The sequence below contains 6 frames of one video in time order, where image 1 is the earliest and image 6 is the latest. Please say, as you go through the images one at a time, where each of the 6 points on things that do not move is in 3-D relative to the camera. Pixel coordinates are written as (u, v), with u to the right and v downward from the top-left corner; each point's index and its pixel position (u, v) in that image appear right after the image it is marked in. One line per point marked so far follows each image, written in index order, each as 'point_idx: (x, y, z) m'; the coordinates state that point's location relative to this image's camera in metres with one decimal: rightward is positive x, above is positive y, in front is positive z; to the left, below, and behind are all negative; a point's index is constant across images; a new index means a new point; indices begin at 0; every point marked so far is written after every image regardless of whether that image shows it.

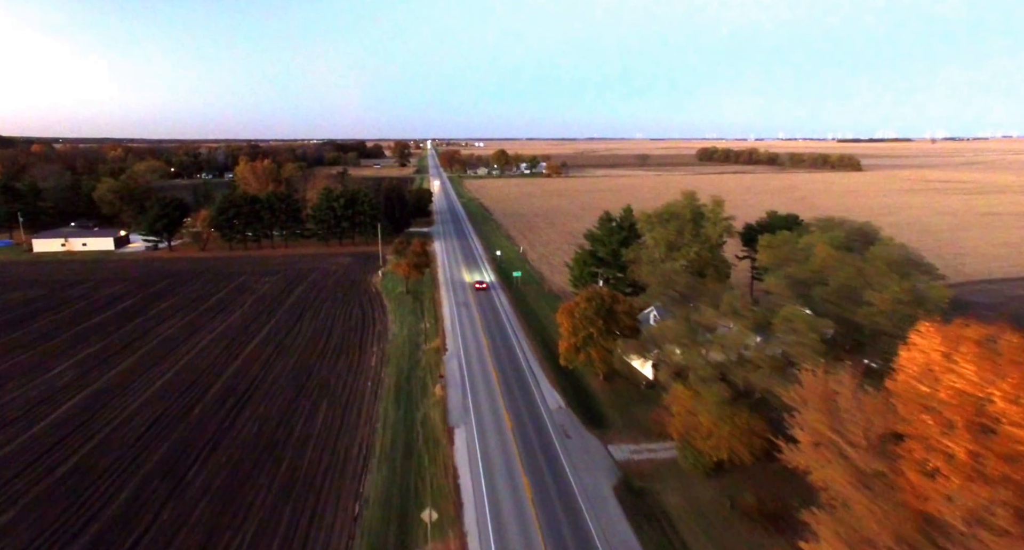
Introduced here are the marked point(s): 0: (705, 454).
0: (+6.0, -5.6, +15.4) m
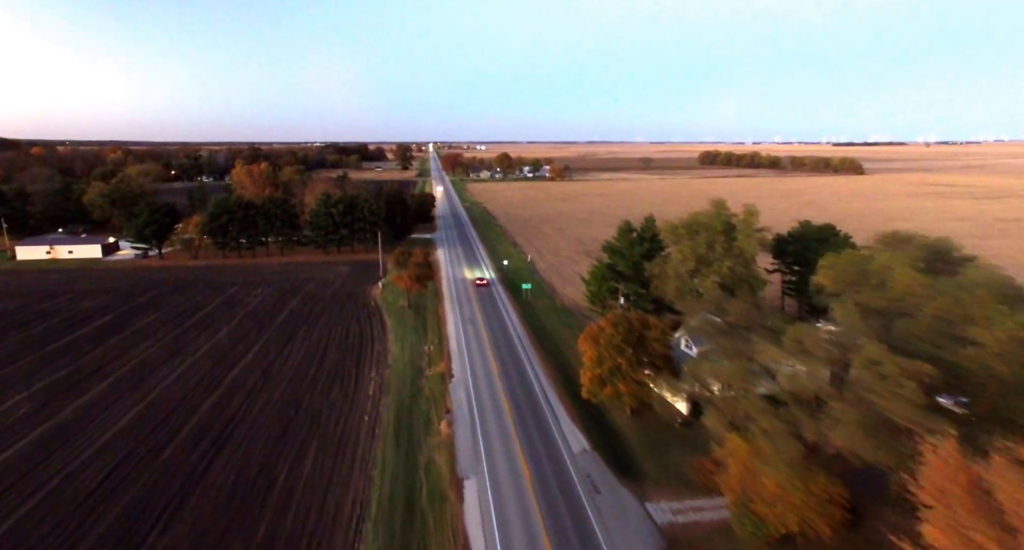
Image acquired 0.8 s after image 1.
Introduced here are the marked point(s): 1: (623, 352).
0: (+6.6, -6.4, +12.7) m
1: (+4.3, -3.0, +18.8) m
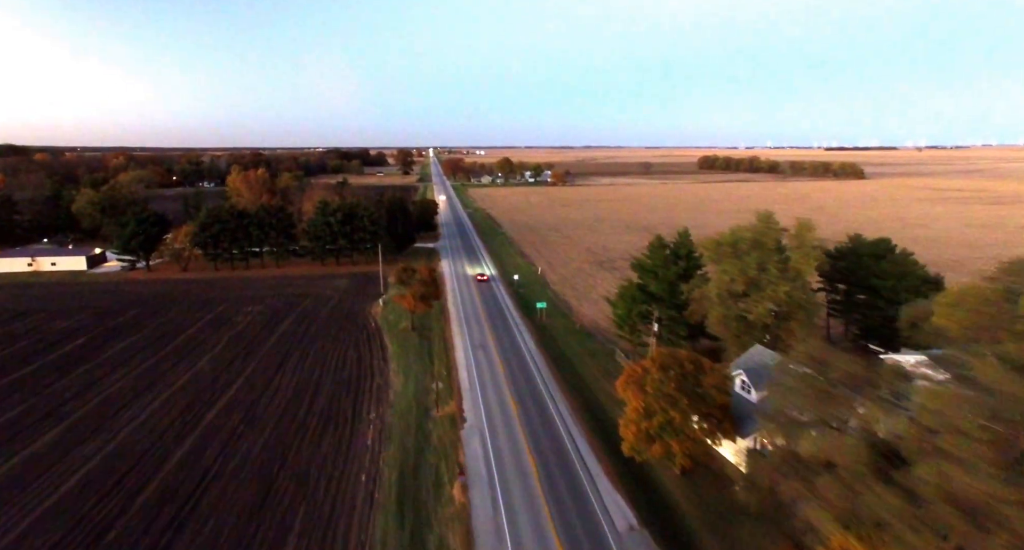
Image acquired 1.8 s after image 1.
0: (+7.5, -7.4, +9.4) m
1: (+5.2, -4.1, +15.6) m
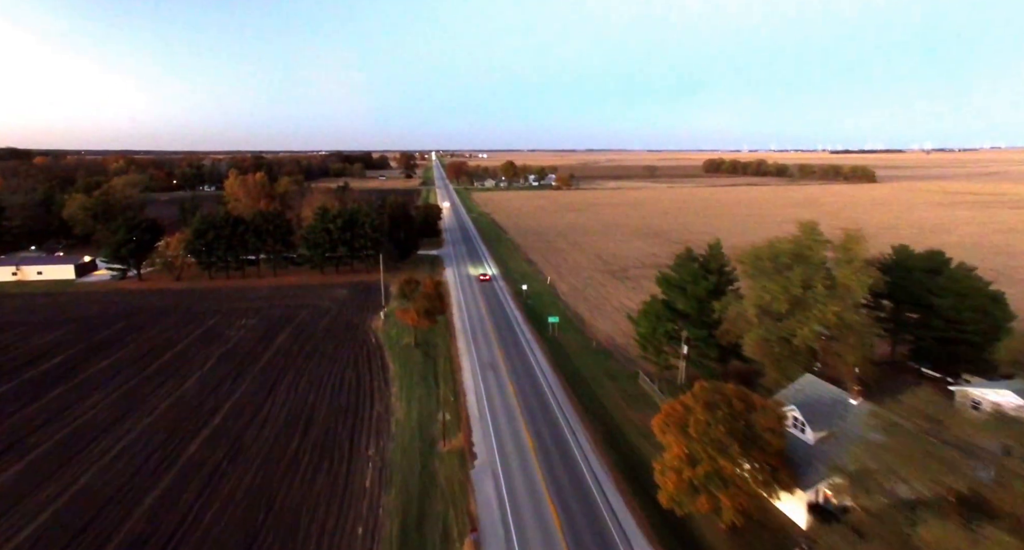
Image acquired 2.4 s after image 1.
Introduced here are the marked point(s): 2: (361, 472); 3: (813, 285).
0: (+8.0, -8.0, +7.1) m
1: (+5.8, -4.7, +13.3) m
2: (-5.6, -7.1, +18.3) m
3: (+11.8, -0.4, +19.2) m
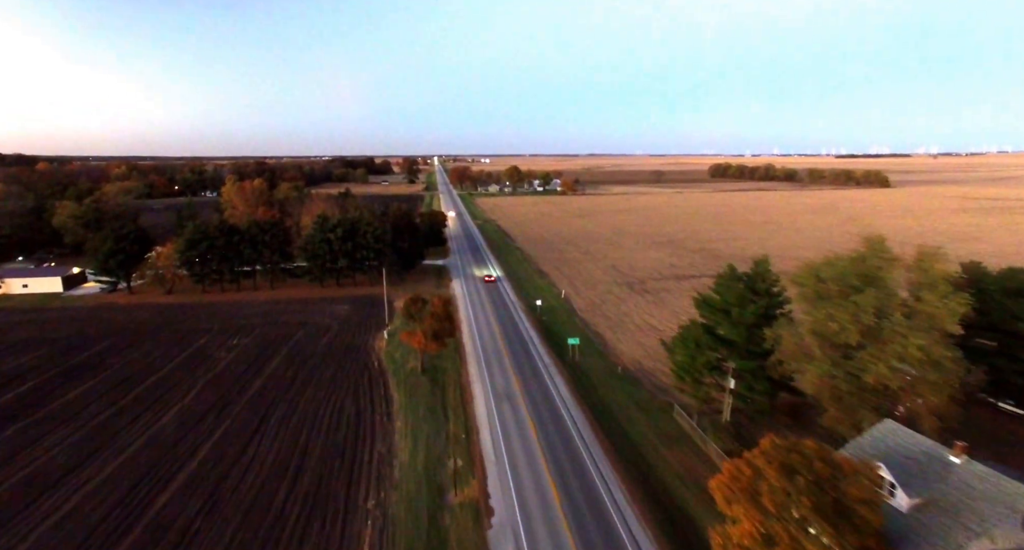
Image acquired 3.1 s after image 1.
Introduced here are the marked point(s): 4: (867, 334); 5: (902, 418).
0: (+8.7, -8.7, +4.2) m
1: (+6.5, -5.5, +10.5) m
2: (-4.8, -7.9, +15.6) m
3: (+12.6, -1.2, +16.4) m
4: (+12.0, -2.0, +16.7) m
5: (+13.5, -4.9, +17.1) m
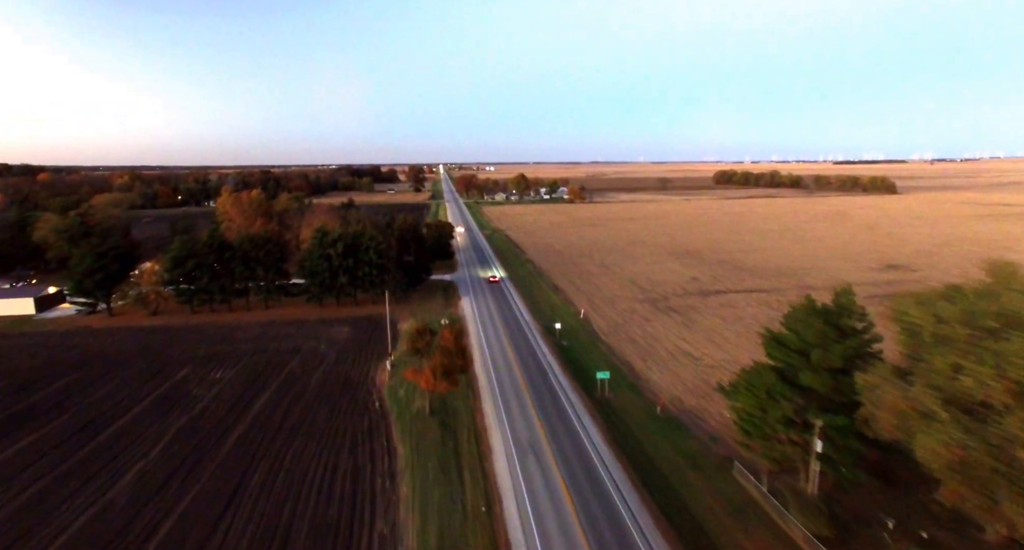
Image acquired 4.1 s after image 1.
0: (+9.6, -9.6, +0.4) m
1: (+7.5, -6.5, +6.7) m
2: (-3.8, -9.0, +11.8) m
3: (+13.6, -2.3, +12.7) m
4: (+13.0, -3.1, +13.0) m
5: (+14.5, -6.0, +13.3) m
